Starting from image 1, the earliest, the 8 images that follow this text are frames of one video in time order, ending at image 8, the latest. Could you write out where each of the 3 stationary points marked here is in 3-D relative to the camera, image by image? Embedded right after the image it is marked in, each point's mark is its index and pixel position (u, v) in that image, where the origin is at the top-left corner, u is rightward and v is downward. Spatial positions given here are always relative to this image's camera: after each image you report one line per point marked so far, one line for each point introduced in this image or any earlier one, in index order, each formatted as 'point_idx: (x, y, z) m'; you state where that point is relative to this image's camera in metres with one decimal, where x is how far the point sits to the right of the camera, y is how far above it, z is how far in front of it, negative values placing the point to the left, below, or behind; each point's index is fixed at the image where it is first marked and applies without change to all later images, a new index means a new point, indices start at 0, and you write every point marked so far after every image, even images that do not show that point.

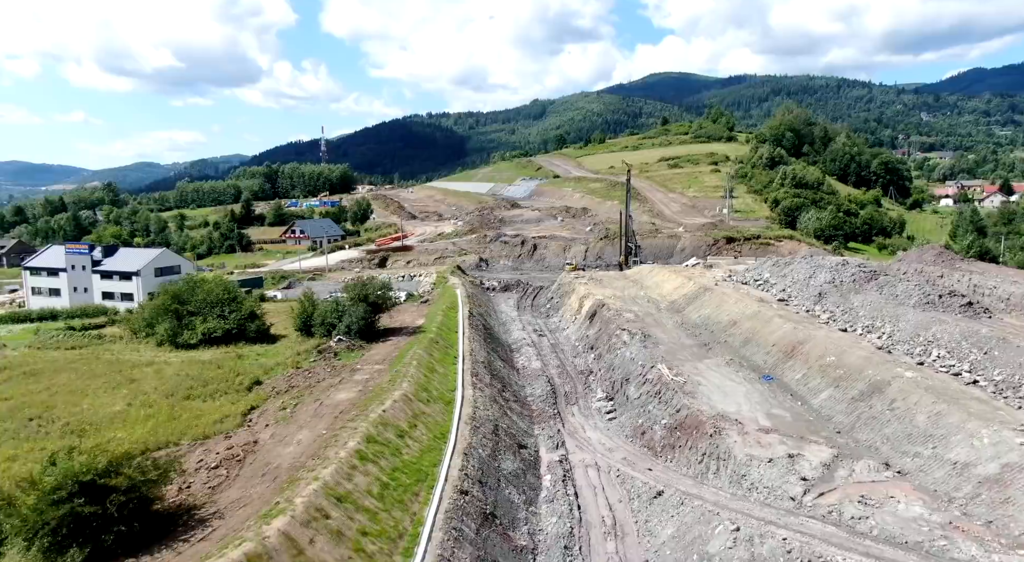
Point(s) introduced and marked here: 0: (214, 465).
0: (-7.6, -4.7, +17.8) m
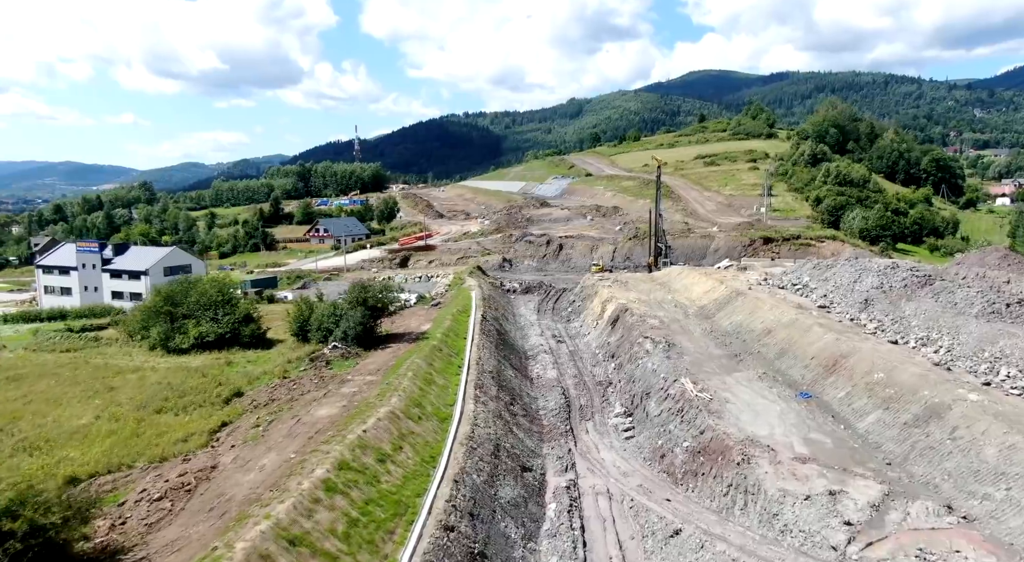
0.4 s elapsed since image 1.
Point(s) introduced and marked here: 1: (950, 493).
0: (-7.9, -4.8, +15.6) m
1: (+11.4, -5.5, +18.3) m
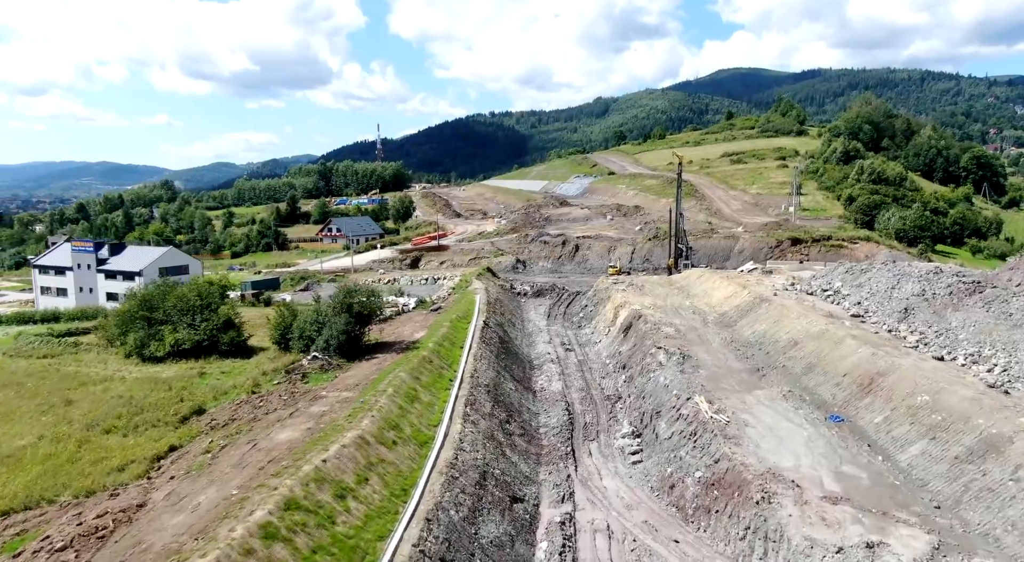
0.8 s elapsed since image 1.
0: (-8.5, -4.9, +13.3) m
1: (+10.9, -5.8, +15.3) m
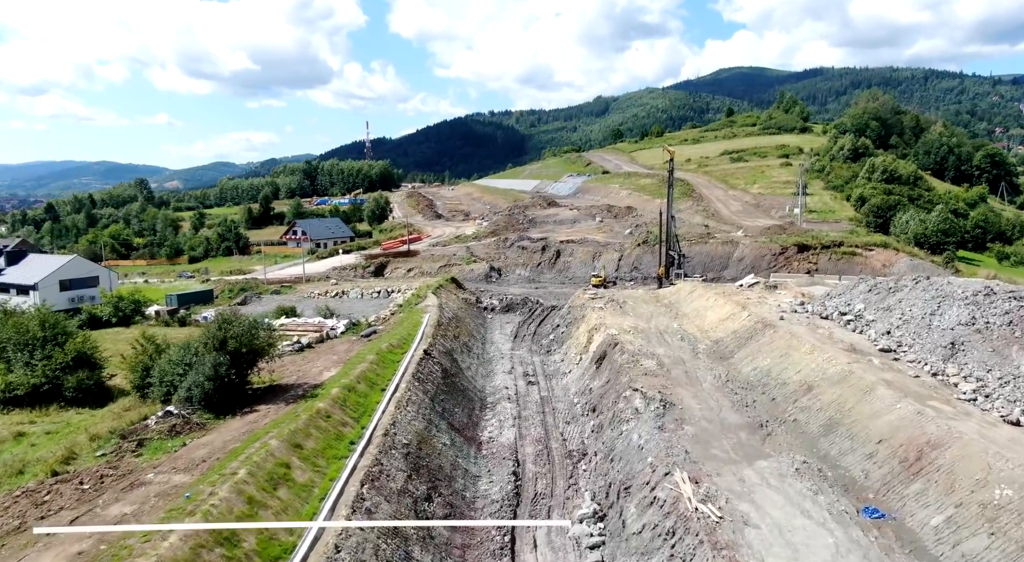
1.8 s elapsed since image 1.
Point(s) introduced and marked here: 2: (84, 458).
0: (-10.6, -5.8, +6.9) m
1: (+8.7, -6.6, +8.8) m
2: (-10.3, -4.3, +17.0) m
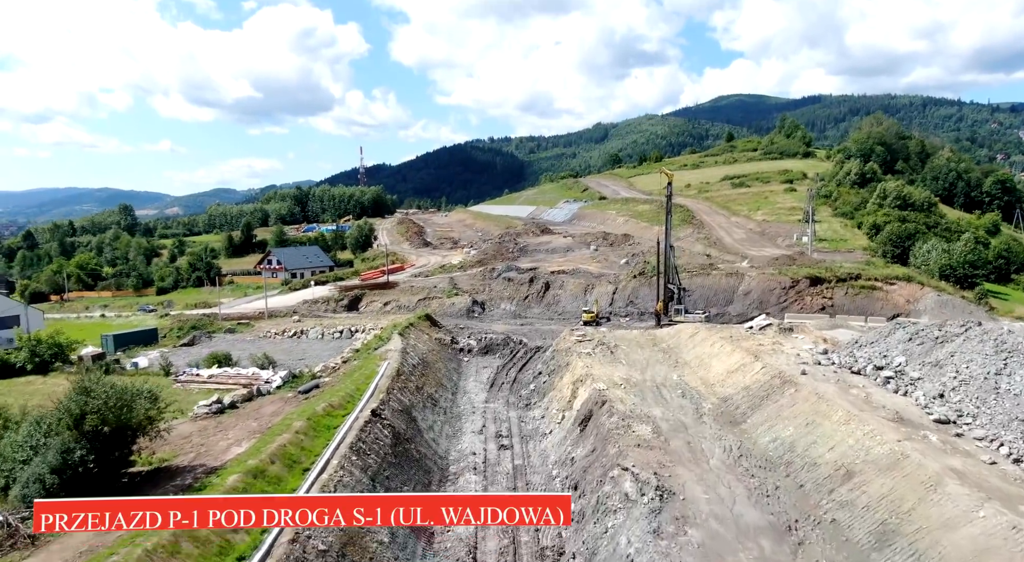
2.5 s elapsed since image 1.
0: (-11.8, -6.5, +1.9) m
1: (+7.6, -7.4, +3.8) m
2: (-11.5, -5.4, +12.1) m
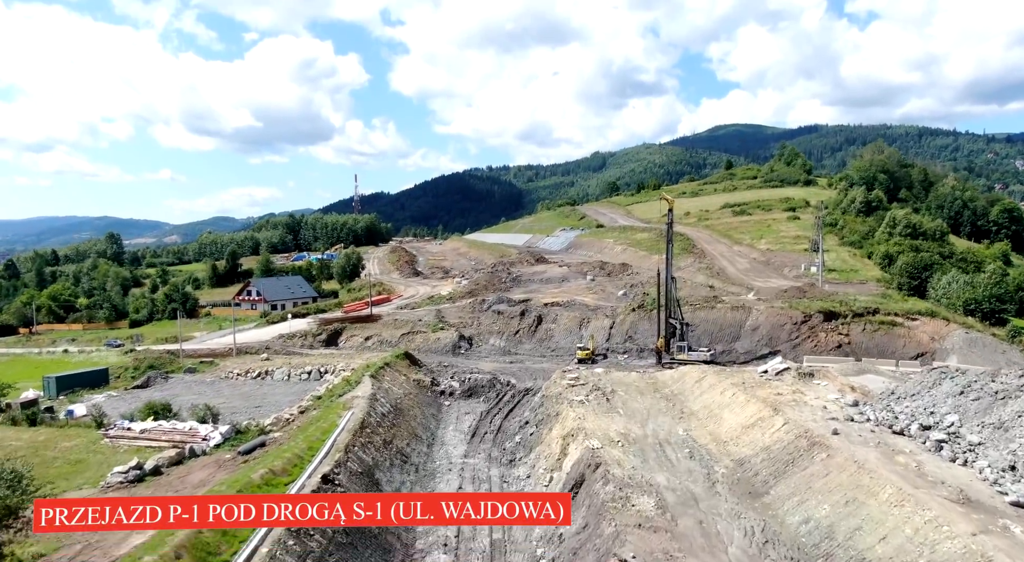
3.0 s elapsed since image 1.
0: (-12.4, -6.8, -1.9) m
1: (+6.9, -7.8, 0.0) m
2: (-12.1, -6.1, +8.3) m
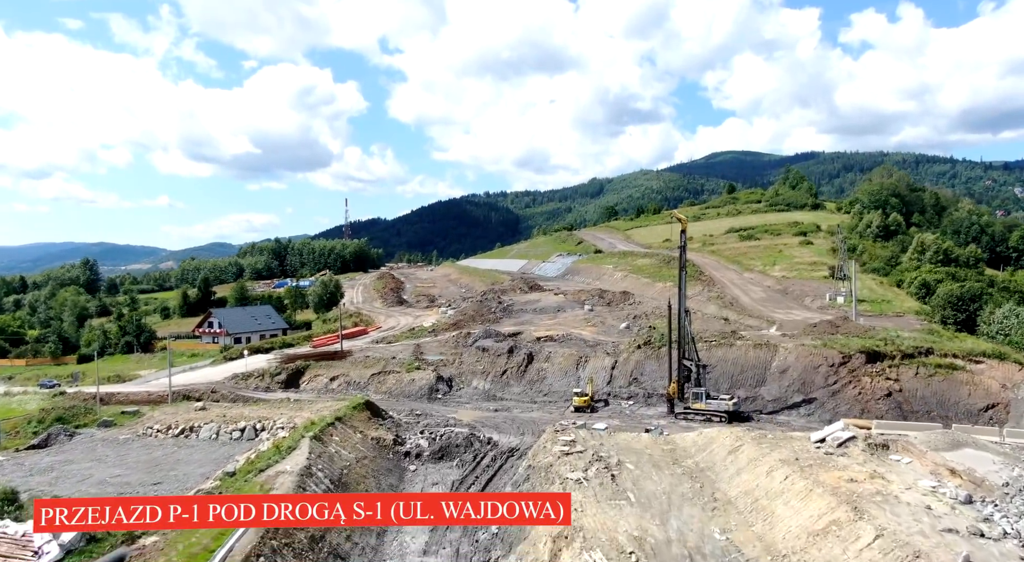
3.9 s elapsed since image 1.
0: (-13.0, -6.8, -8.6) m
1: (+6.3, -7.9, -6.7) m
2: (-12.8, -6.5, +1.6) m
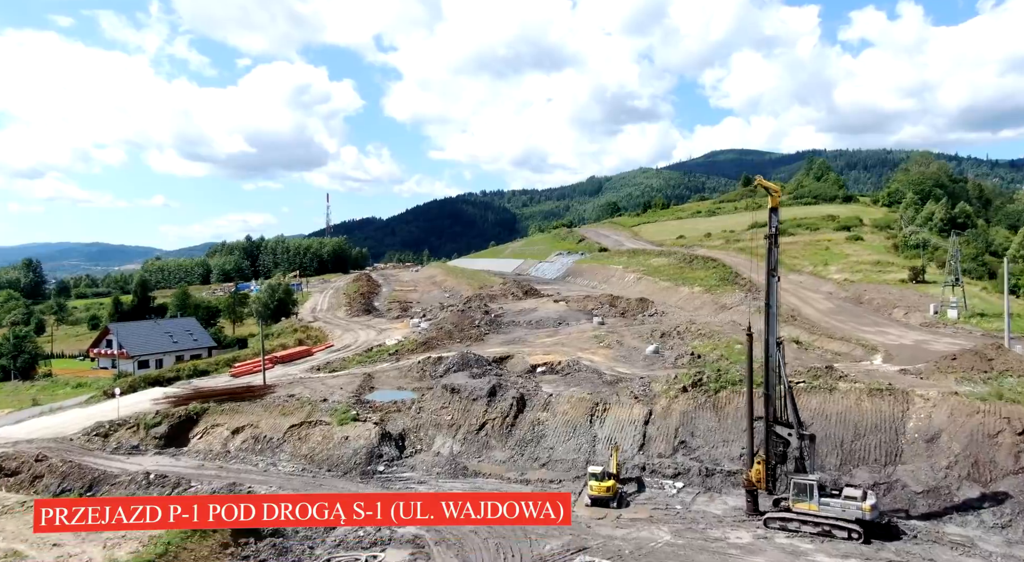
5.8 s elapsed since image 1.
0: (-13.6, -7.2, -22.6) m
1: (+5.8, -8.3, -20.6) m
2: (-13.3, -6.9, -12.4) m
